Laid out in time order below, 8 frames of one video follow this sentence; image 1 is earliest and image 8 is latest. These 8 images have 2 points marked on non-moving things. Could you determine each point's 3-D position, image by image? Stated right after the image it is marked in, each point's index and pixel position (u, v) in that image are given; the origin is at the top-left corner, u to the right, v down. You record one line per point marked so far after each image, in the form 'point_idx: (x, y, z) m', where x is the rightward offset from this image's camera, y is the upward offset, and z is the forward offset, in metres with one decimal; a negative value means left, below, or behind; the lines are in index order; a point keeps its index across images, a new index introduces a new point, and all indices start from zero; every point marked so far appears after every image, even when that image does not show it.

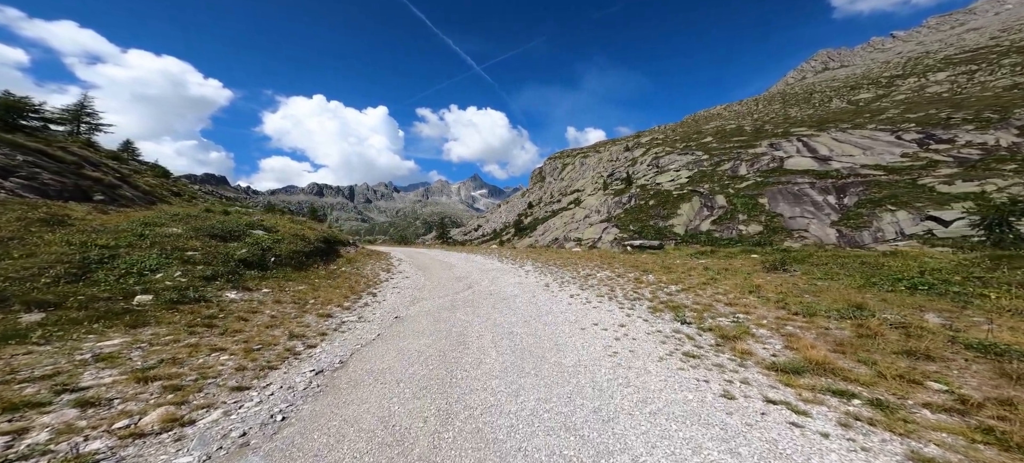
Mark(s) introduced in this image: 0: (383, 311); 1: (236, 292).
0: (-6.0, -3.8, +16.6) m
1: (-14.1, -3.3, +18.4) m
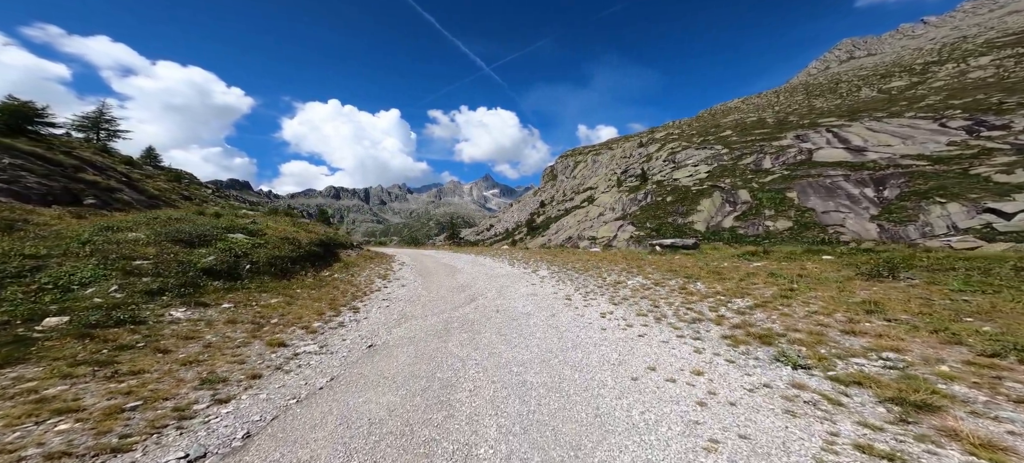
0: (-5.6, -3.8, +12.9) m
1: (-13.7, -3.4, +14.9) m
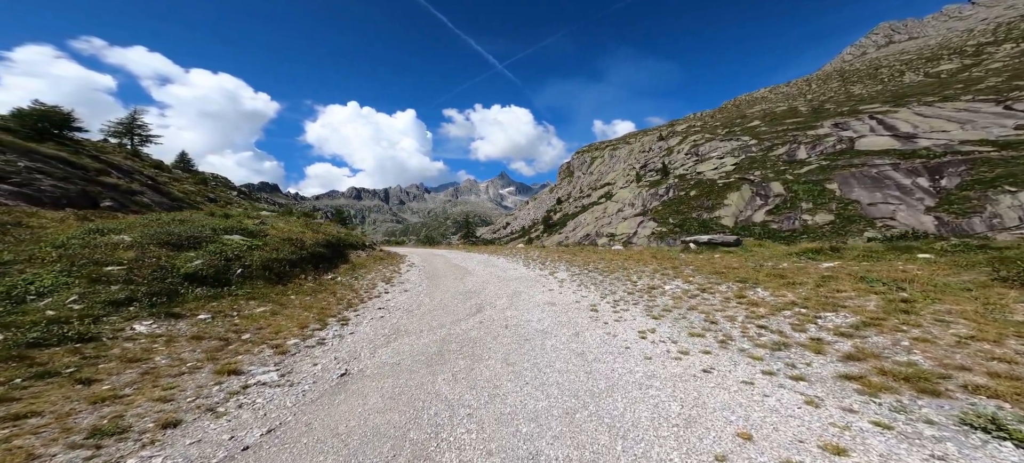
0: (-5.2, -3.7, +10.5) m
1: (-13.2, -3.4, +12.9) m
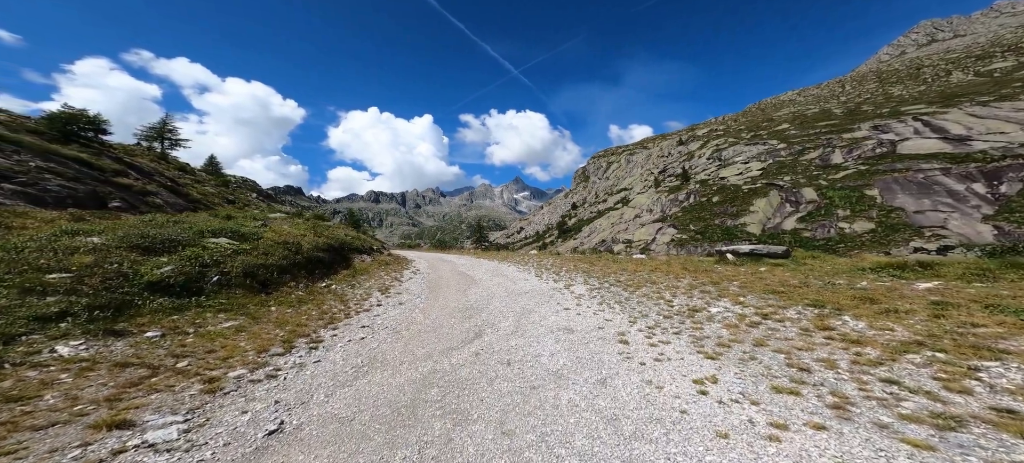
0: (-5.2, -3.8, +7.9) m
1: (-13.0, -3.4, +10.7) m
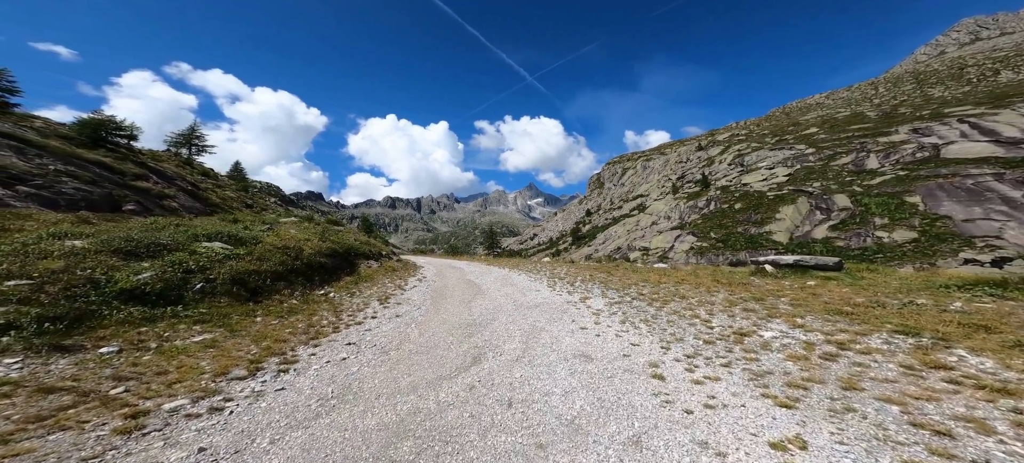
0: (-5.2, -3.8, +6.0) m
1: (-12.9, -3.4, +9.2) m
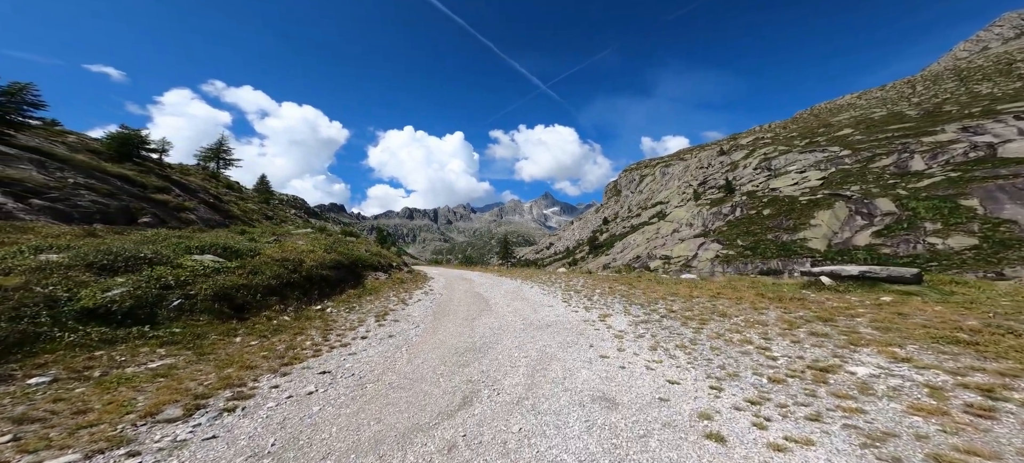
0: (-5.4, -3.8, +4.0) m
1: (-12.9, -3.6, +7.6) m
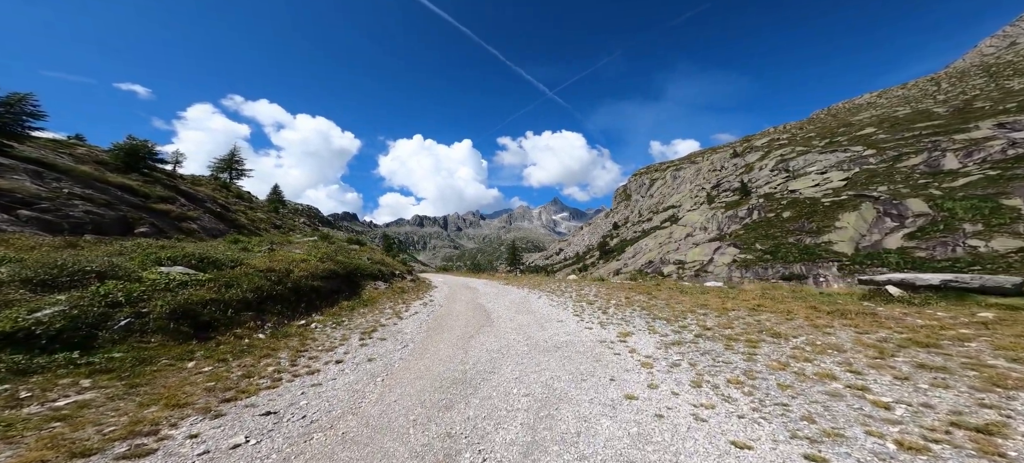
0: (-5.6, -3.8, +1.7) m
1: (-13.1, -3.7, +5.5) m
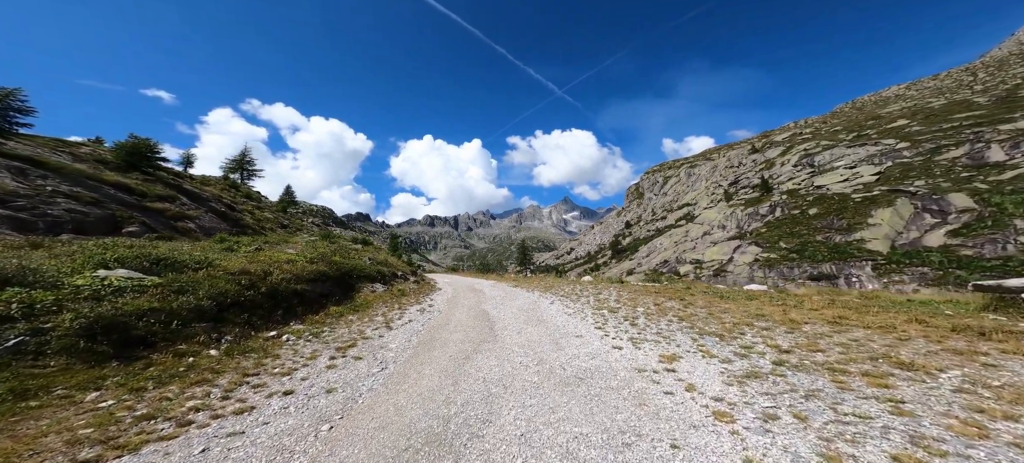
0: (-5.8, -3.5, -1.3) m
1: (-13.1, -3.5, +2.6) m
